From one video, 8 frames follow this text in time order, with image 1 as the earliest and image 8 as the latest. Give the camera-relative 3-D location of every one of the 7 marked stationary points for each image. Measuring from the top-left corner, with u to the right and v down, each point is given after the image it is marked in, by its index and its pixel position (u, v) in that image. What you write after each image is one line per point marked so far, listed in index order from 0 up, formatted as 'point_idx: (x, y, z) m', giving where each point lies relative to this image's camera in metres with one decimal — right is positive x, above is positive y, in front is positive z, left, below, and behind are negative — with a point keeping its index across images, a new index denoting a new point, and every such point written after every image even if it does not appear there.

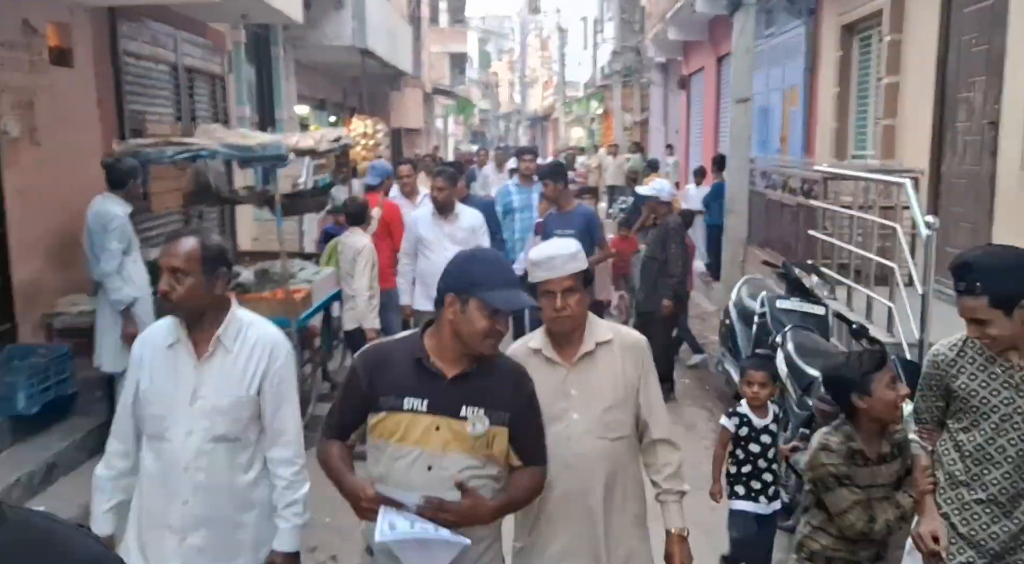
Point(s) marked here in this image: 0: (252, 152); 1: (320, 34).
0: (-1.8, +0.9, +6.1) m
1: (-2.6, +3.4, +12.3) m
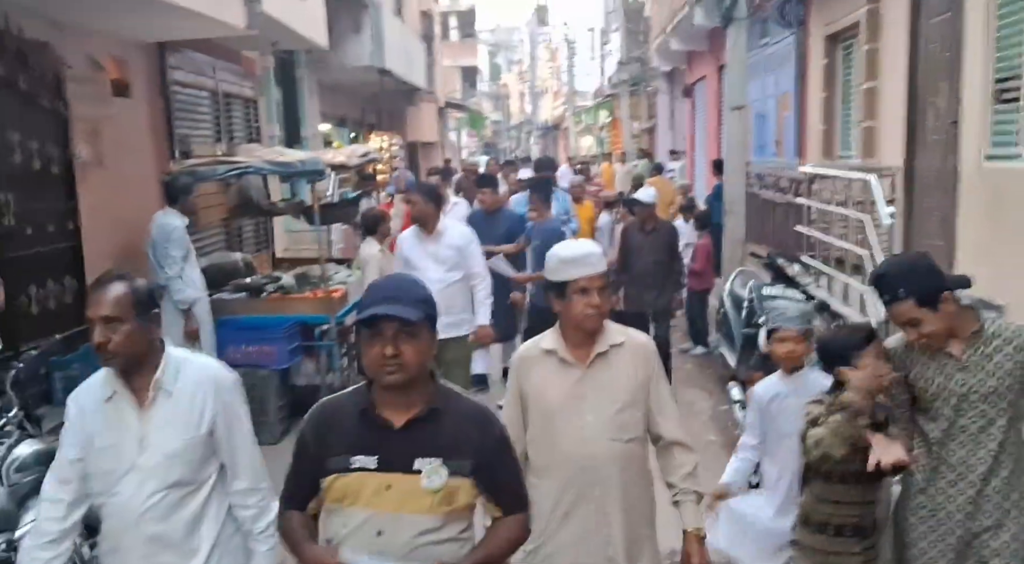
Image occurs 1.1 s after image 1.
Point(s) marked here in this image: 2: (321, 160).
0: (-1.7, +0.9, +6.8) m
1: (-2.5, +3.3, +13.0) m
2: (-1.5, +1.0, +7.1) m
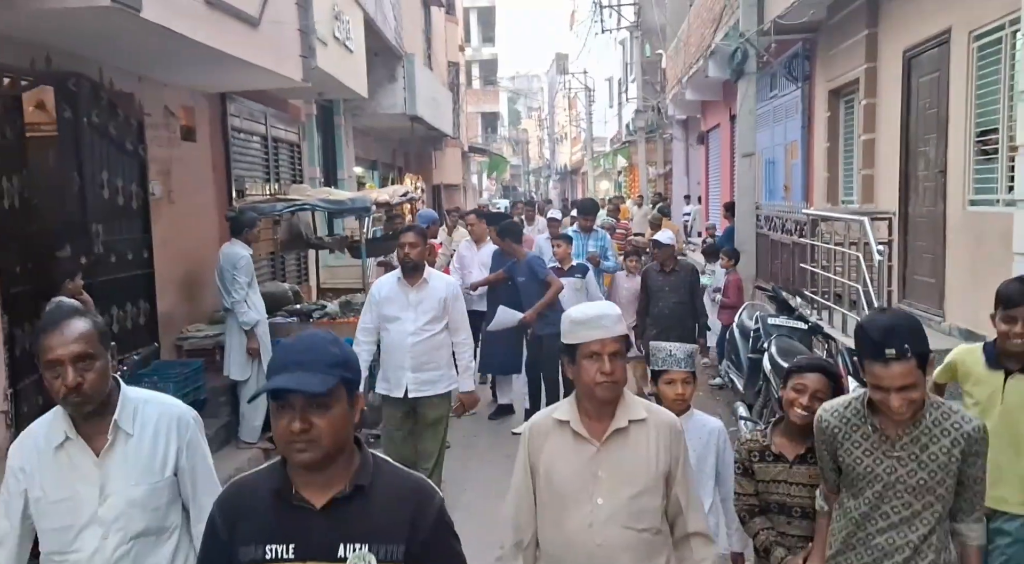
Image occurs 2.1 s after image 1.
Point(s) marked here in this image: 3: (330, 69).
0: (-1.4, +0.7, +7.5) m
1: (-2.1, +2.8, +13.9) m
2: (-1.3, +0.7, +7.8) m
3: (-1.8, +2.1, +8.9) m
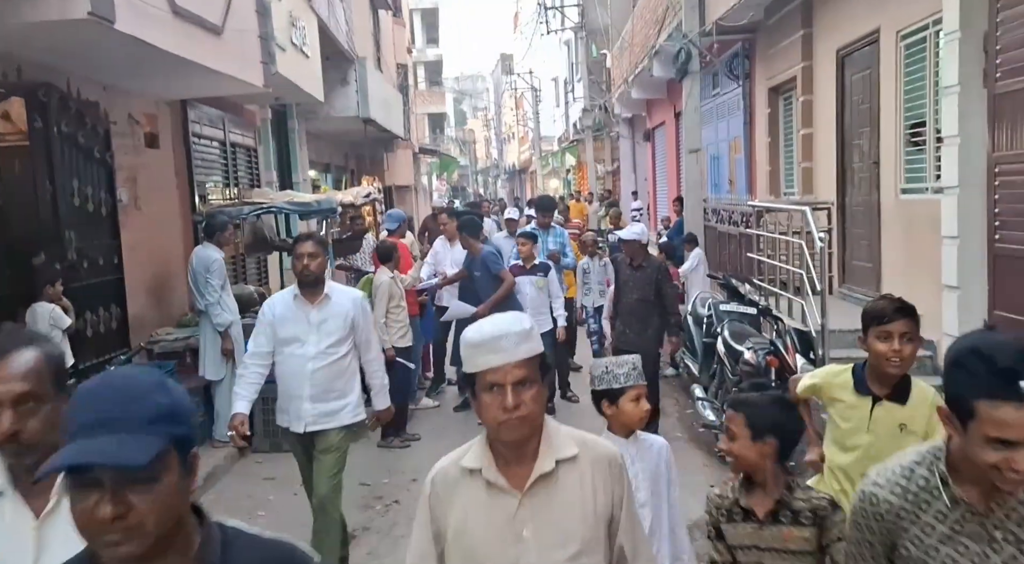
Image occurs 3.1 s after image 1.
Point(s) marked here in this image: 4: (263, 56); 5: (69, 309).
0: (-1.8, +0.6, +7.7) m
1: (-2.9, +2.8, +14.0) m
2: (-1.6, +0.7, +8.1) m
3: (-2.3, +2.1, +9.1) m
4: (-2.3, +2.1, +8.2) m
5: (-2.9, -0.2, +5.7) m
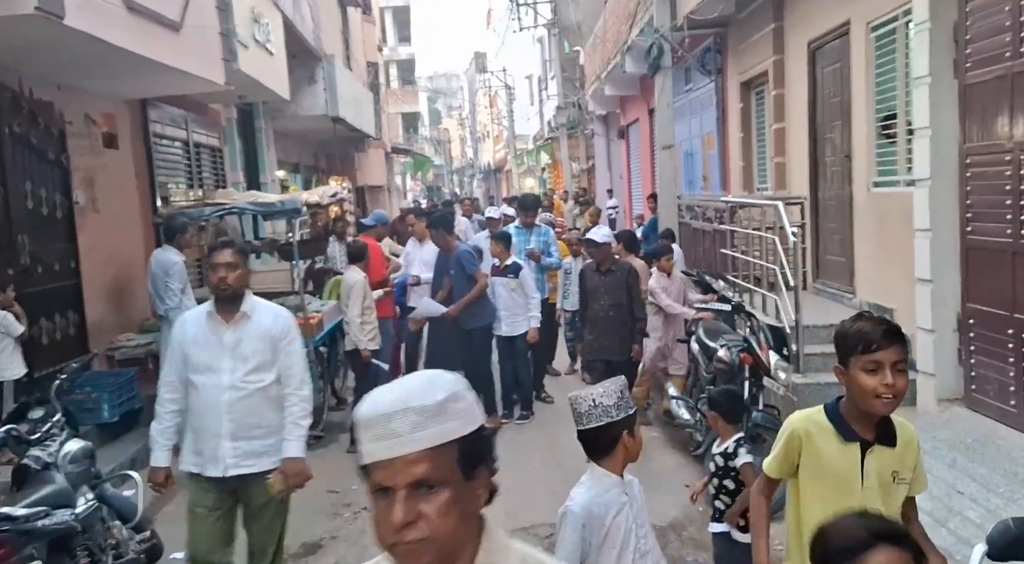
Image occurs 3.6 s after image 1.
0: (-2.0, +0.6, +7.6) m
1: (-3.3, +2.7, +13.8) m
2: (-1.9, +0.7, +7.9) m
3: (-2.6, +2.1, +8.9) m
4: (-2.6, +2.1, +8.0) m
5: (-3.0, -0.2, +5.5) m
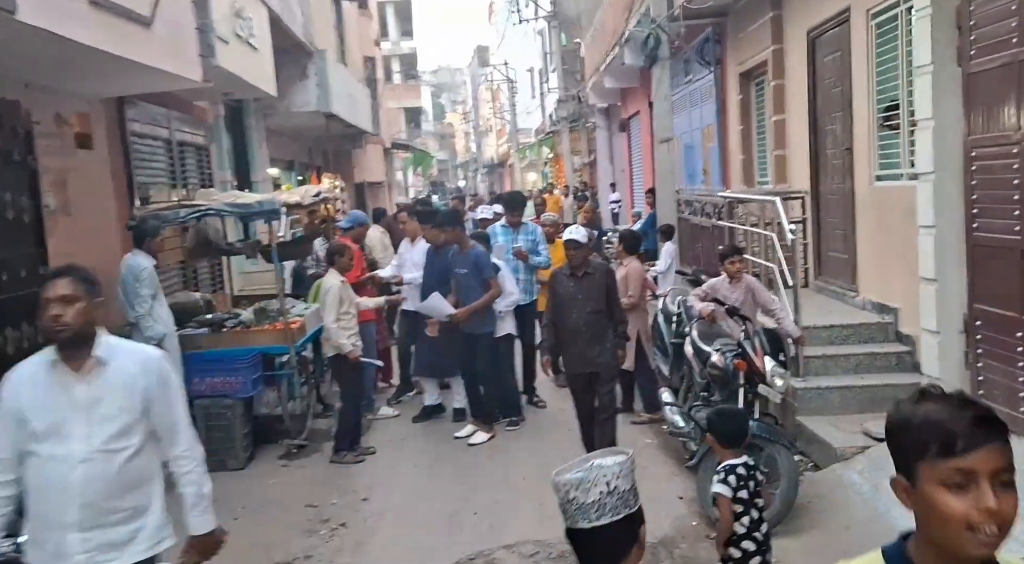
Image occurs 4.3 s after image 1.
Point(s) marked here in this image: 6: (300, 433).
0: (-2.1, +0.6, +7.3) m
1: (-3.4, +2.7, +13.6) m
2: (-2.0, +0.7, +7.6) m
3: (-2.7, +2.1, +8.6) m
4: (-2.7, +2.0, +7.7) m
5: (-3.2, -0.3, +5.2) m
6: (-1.8, -1.3, +7.5) m
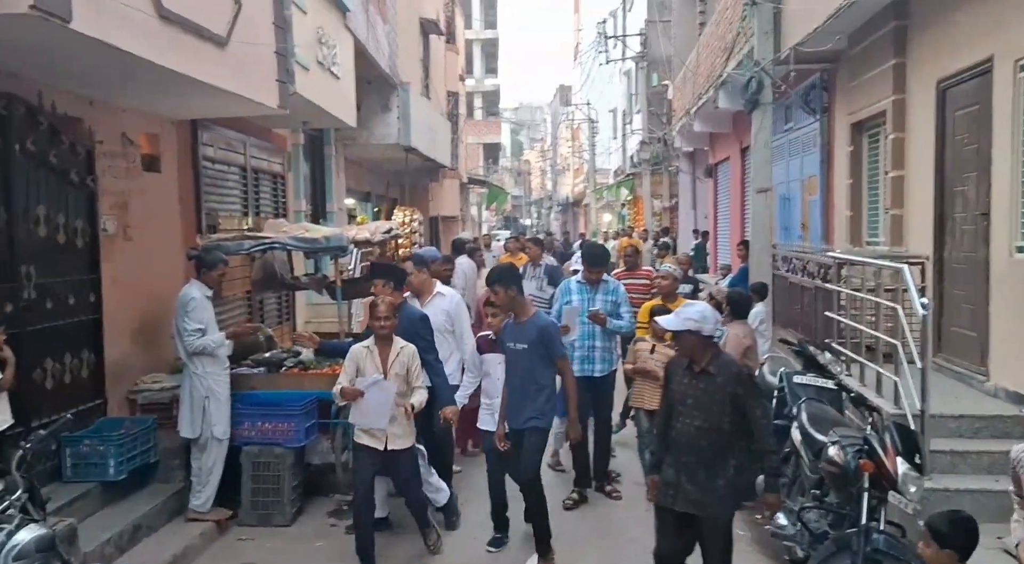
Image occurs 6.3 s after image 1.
0: (-1.5, +0.3, +6.8) m
1: (-2.1, +2.2, +13.2) m
2: (-1.3, +0.4, +7.1) m
3: (-1.9, +1.7, +8.3) m
4: (-1.9, +1.7, +7.3) m
5: (-2.7, -0.4, +4.8) m
6: (-1.2, -1.6, +6.9) m
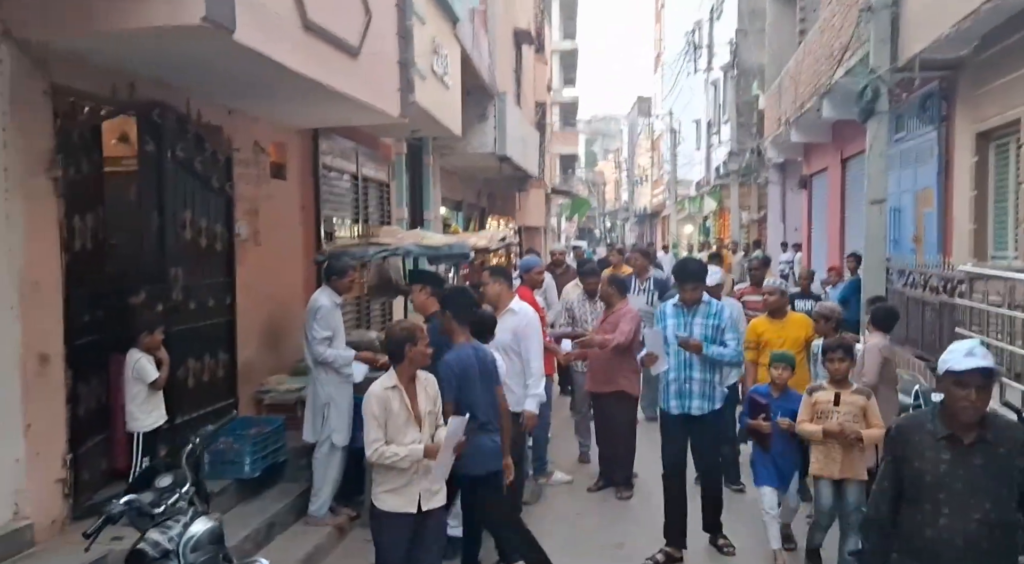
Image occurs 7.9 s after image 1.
0: (-0.6, +0.2, +6.9) m
1: (-0.7, +2.1, +13.3) m
2: (-0.4, +0.3, +7.2) m
3: (-0.8, +1.7, +8.4) m
4: (-0.9, +1.7, +7.4) m
5: (-1.9, -0.4, +5.0) m
6: (-0.3, -1.7, +7.0) m
